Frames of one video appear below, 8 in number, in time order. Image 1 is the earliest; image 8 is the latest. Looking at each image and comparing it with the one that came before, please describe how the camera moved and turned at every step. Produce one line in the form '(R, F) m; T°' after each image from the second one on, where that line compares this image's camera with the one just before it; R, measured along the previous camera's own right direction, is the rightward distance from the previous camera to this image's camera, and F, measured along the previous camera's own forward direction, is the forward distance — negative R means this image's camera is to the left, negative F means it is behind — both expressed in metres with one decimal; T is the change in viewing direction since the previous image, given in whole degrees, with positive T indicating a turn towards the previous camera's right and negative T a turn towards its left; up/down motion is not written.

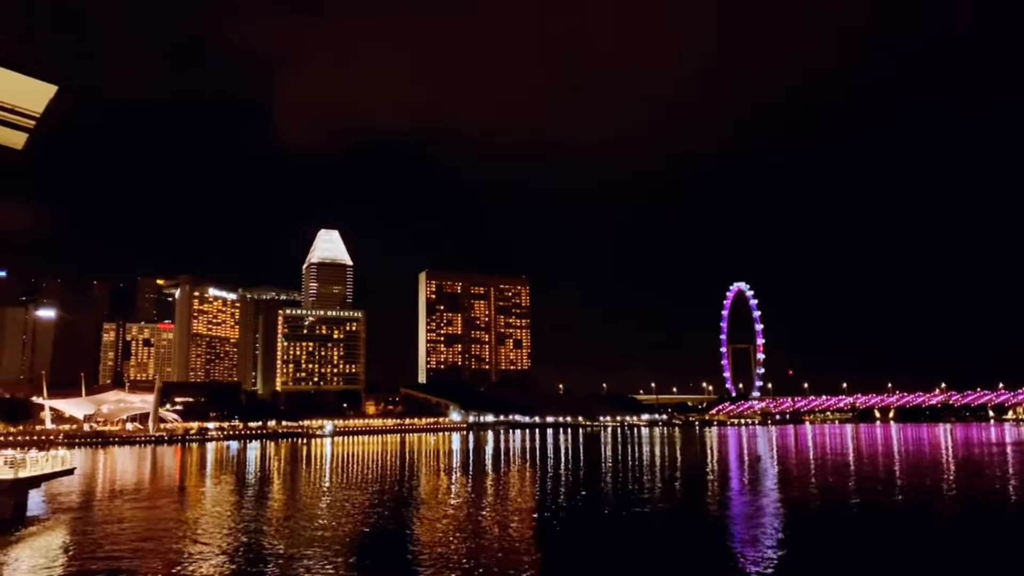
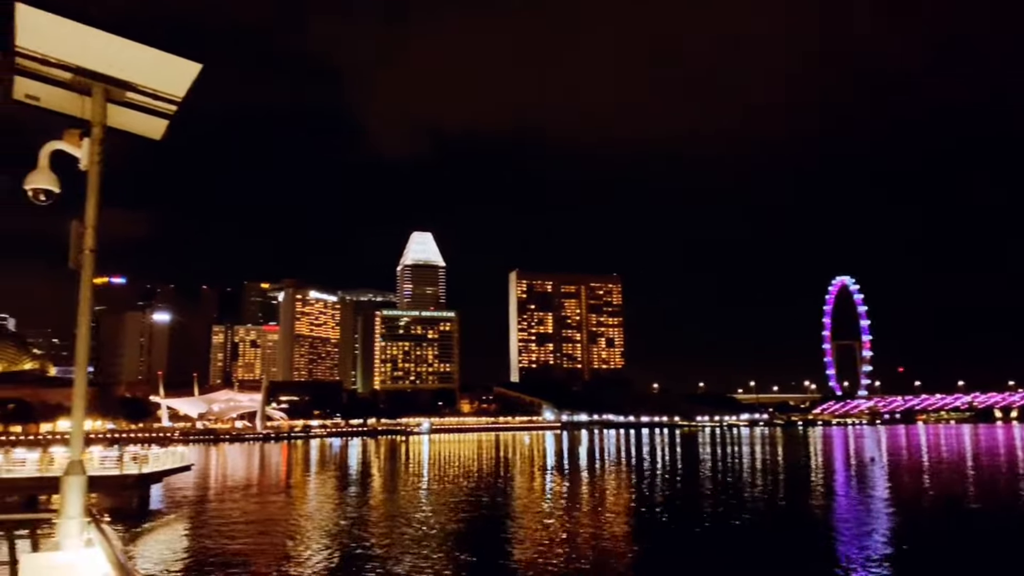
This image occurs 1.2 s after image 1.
(-0.4, +0.4) m; -7°
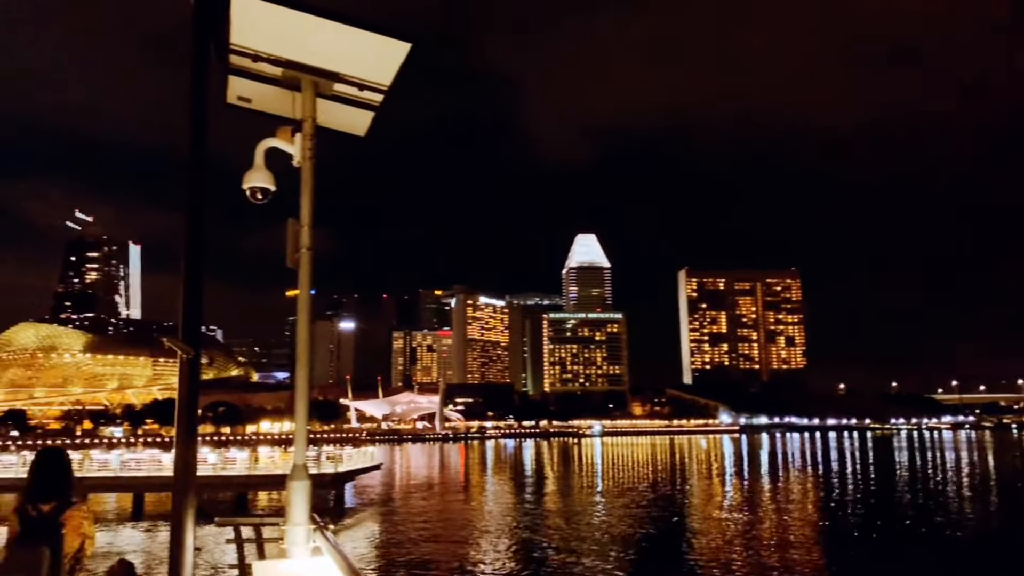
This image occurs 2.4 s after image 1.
(-0.4, +0.5) m; -12°
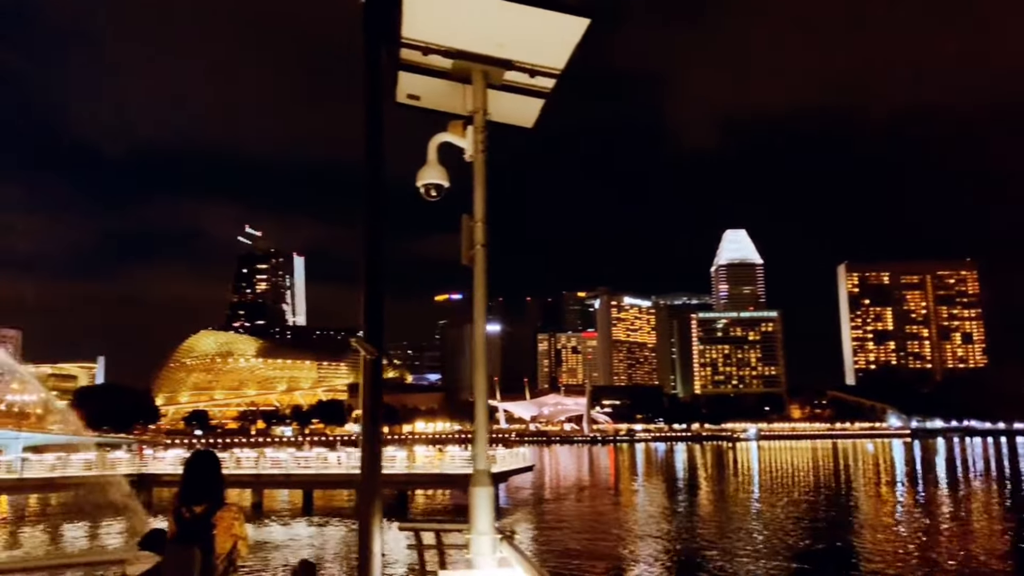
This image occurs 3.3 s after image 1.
(-0.3, +0.3) m; -10°
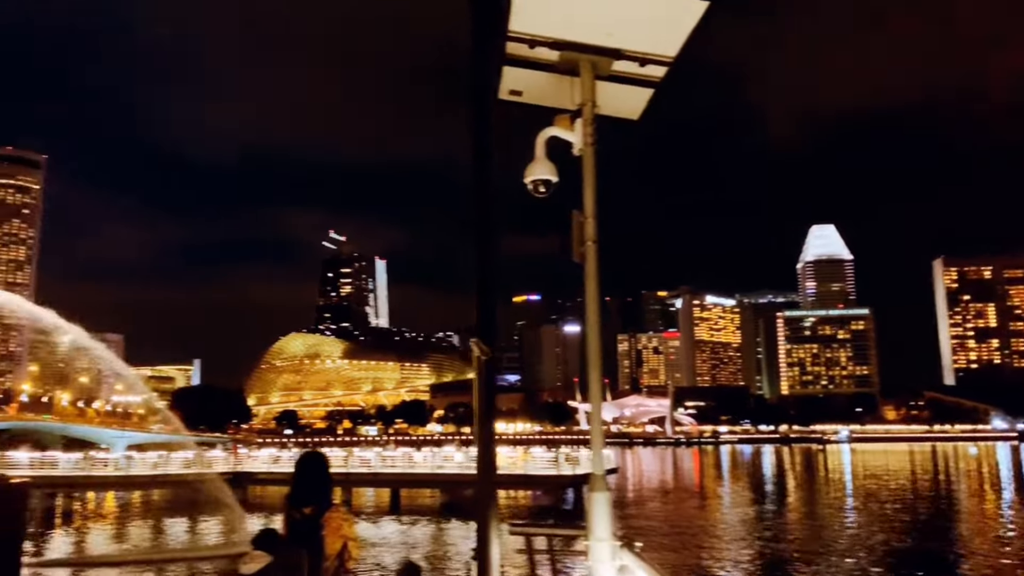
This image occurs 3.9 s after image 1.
(-0.2, +0.1) m; -6°
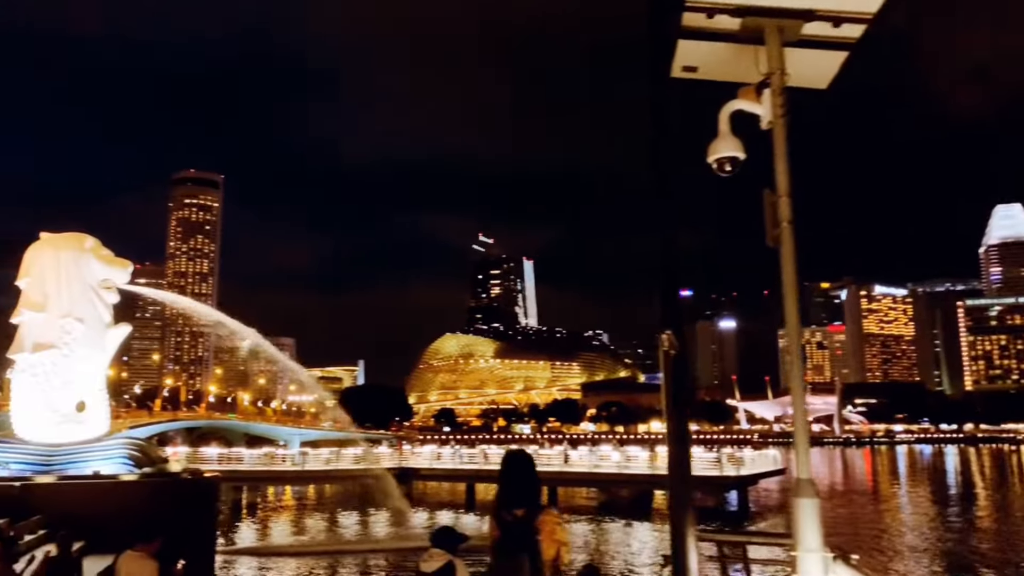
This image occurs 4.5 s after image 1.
(-0.2, +0.2) m; -11°
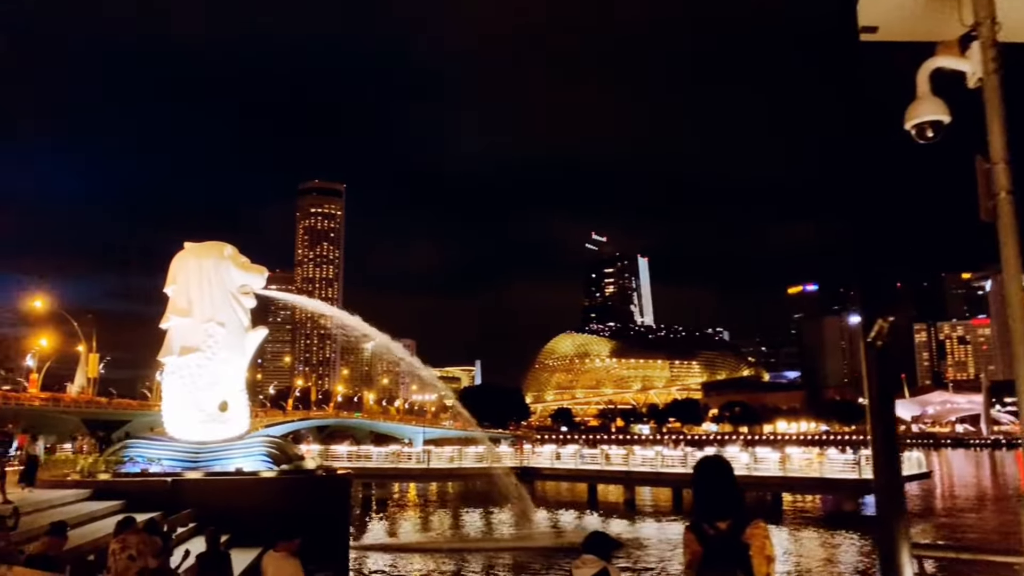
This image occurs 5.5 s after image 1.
(-0.3, +0.3) m; -8°
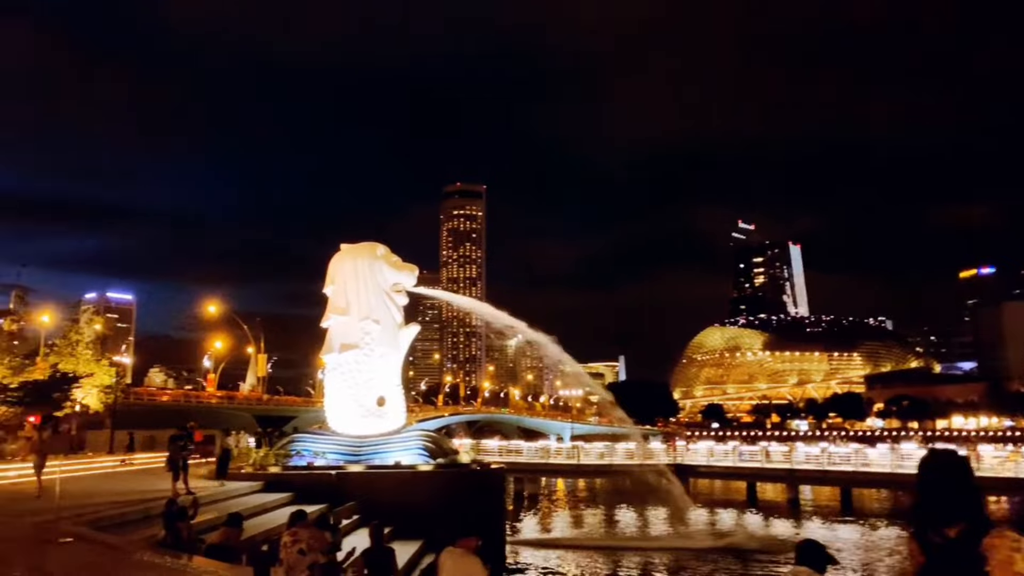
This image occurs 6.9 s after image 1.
(-0.3, +0.6) m; -10°
